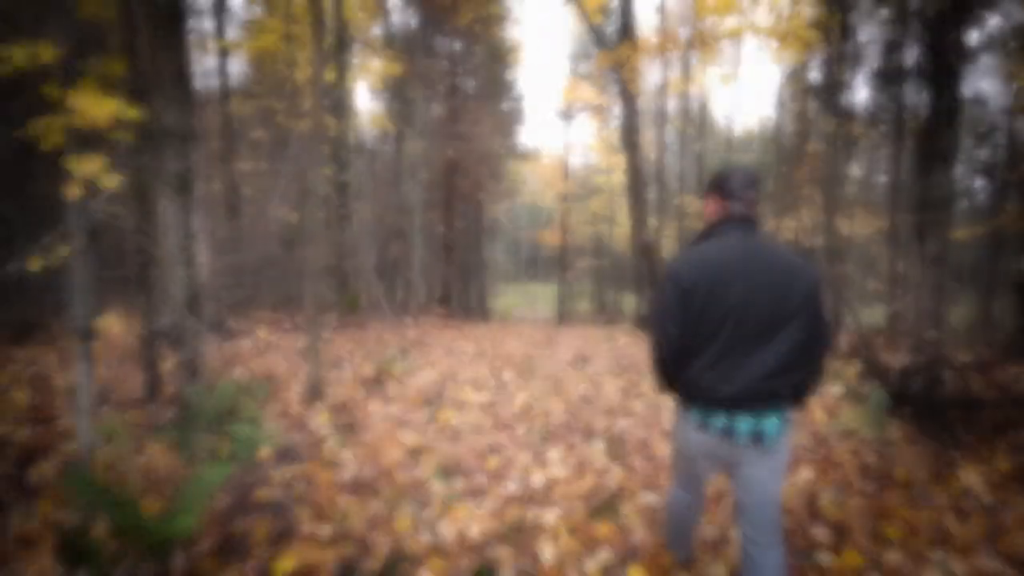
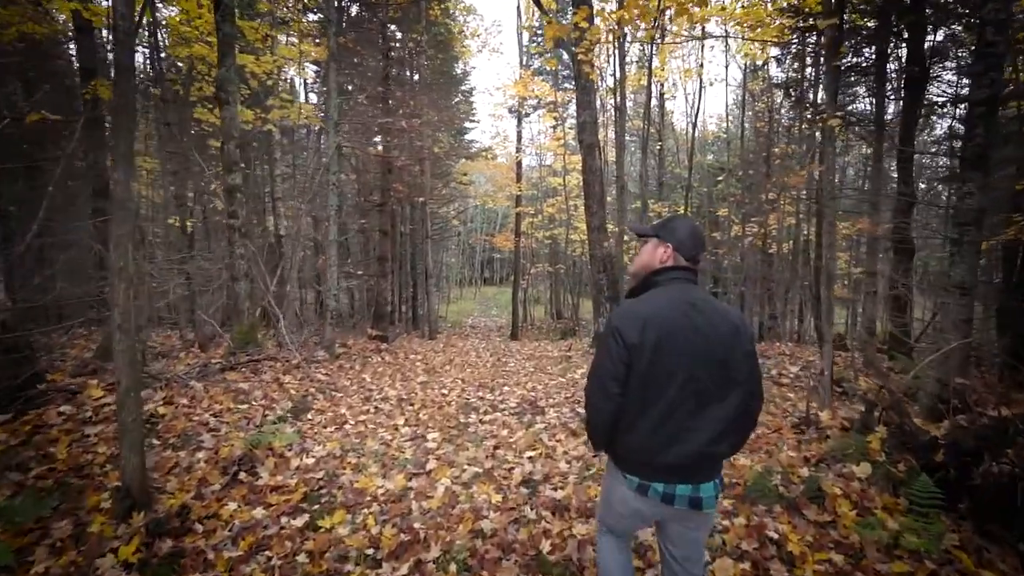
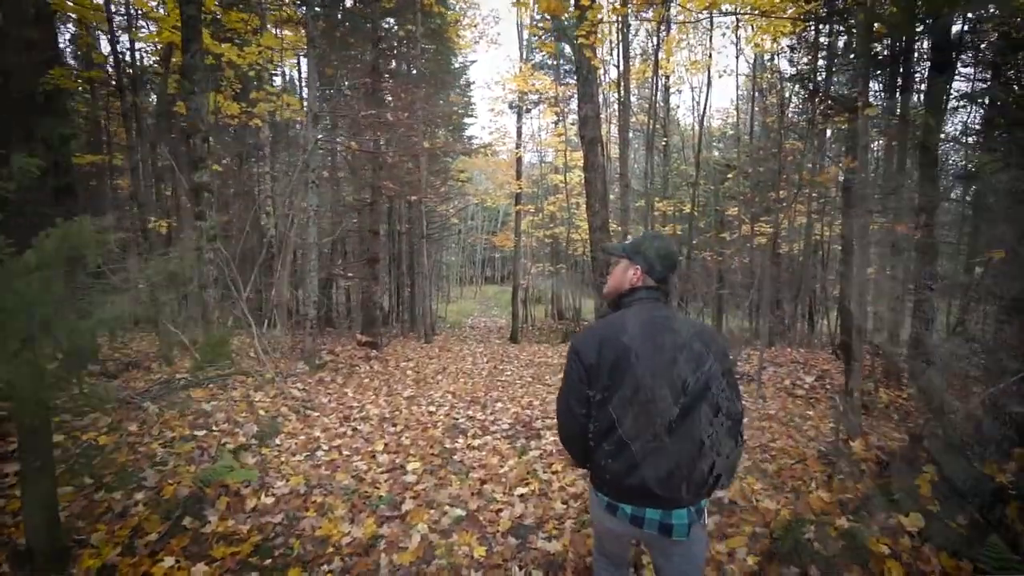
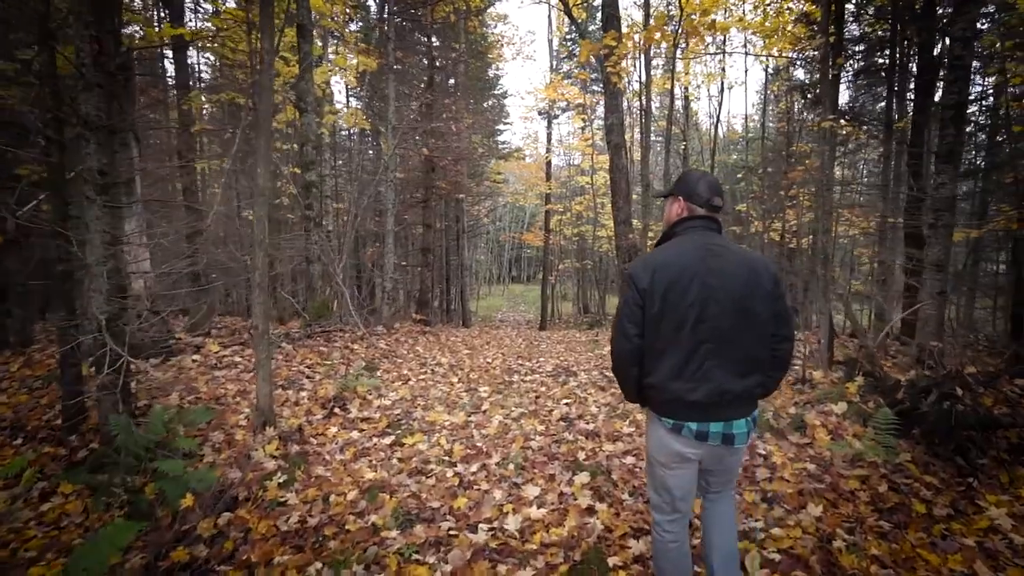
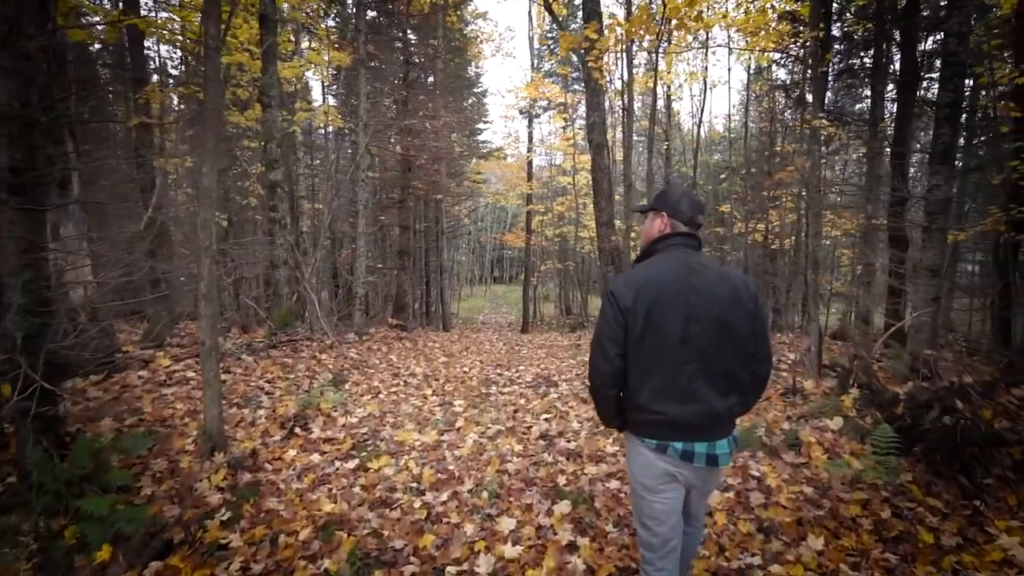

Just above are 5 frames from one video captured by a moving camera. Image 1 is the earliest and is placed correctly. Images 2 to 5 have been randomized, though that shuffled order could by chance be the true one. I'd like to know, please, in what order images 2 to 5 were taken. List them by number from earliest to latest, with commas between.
4, 5, 2, 3
